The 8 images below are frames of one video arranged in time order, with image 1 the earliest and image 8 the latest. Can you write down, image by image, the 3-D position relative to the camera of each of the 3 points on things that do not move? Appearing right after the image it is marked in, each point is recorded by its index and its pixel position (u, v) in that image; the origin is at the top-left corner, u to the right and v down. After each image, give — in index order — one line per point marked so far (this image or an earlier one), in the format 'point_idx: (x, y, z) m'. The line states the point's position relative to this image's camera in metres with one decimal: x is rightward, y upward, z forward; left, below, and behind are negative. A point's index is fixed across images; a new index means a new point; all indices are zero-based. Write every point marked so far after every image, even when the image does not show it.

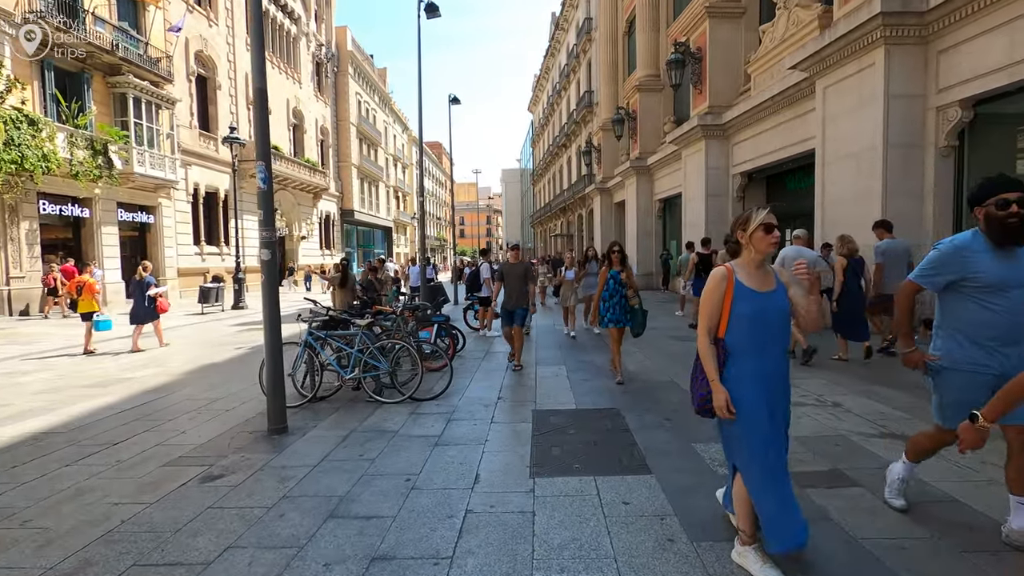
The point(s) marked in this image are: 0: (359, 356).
0: (-1.6, -0.7, +5.8) m
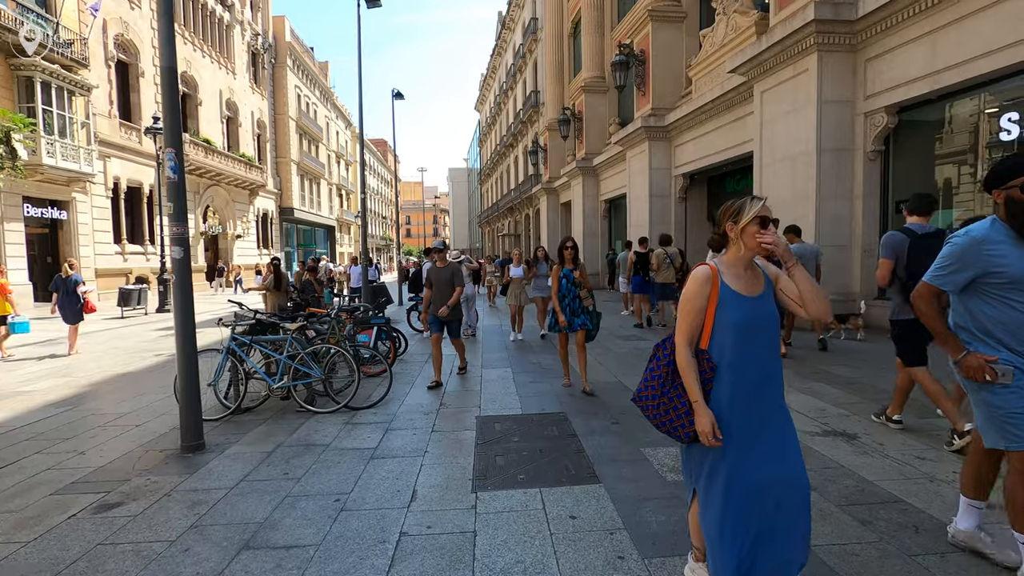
0: (-2.2, -0.8, +5.3) m
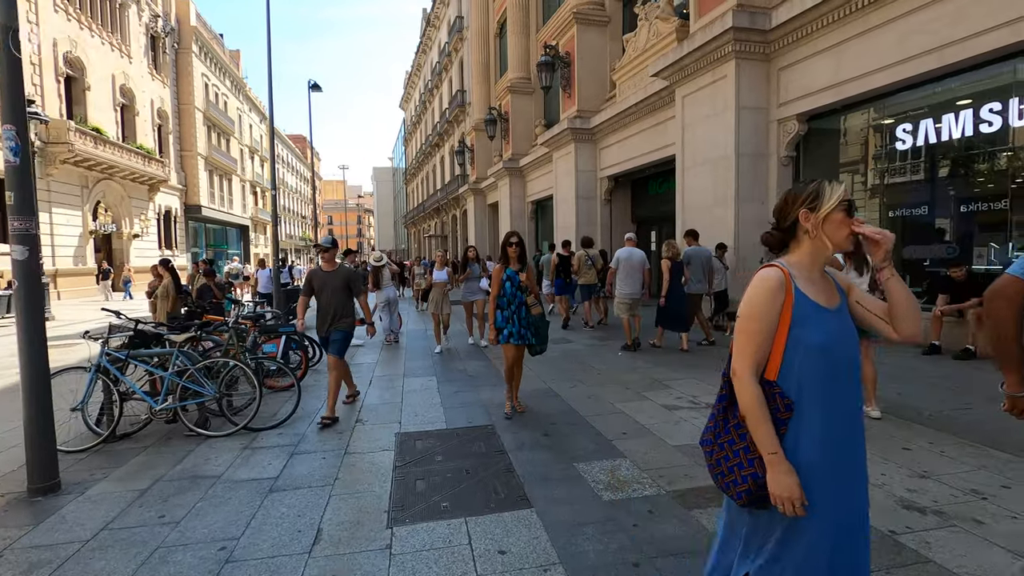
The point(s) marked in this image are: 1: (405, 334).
0: (-2.9, -0.8, +4.6) m
1: (-2.1, -0.9, +10.5) m
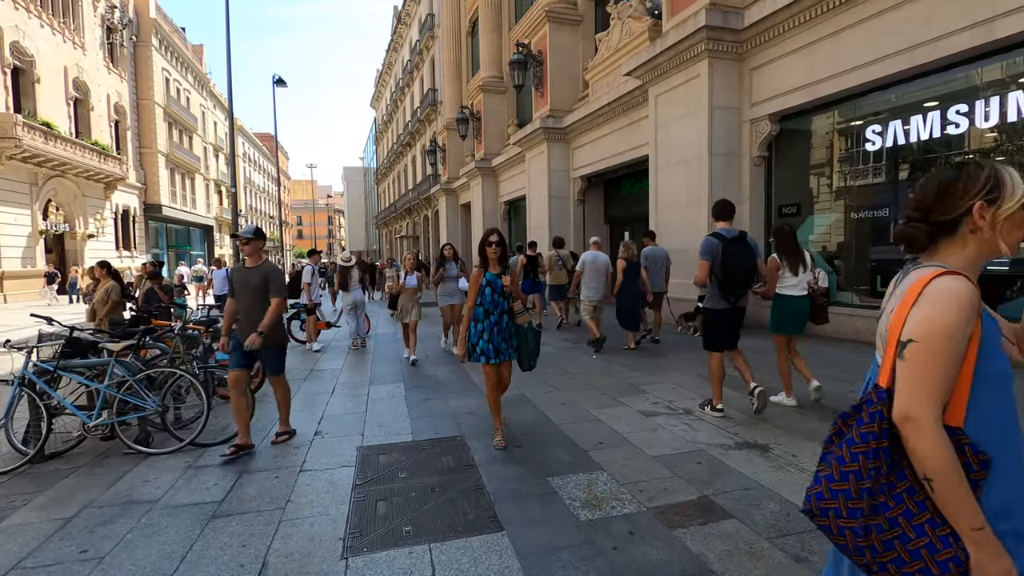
0: (-3.1, -0.8, +4.2) m
1: (-2.7, -1.0, +10.1) m
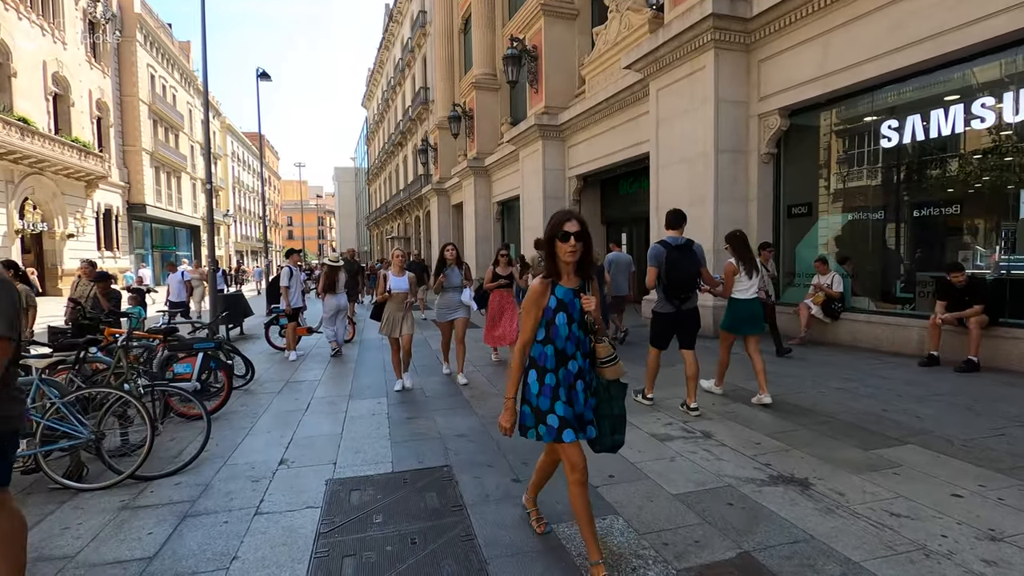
0: (-3.2, -0.9, +3.6) m
1: (-2.8, -1.0, +9.5) m
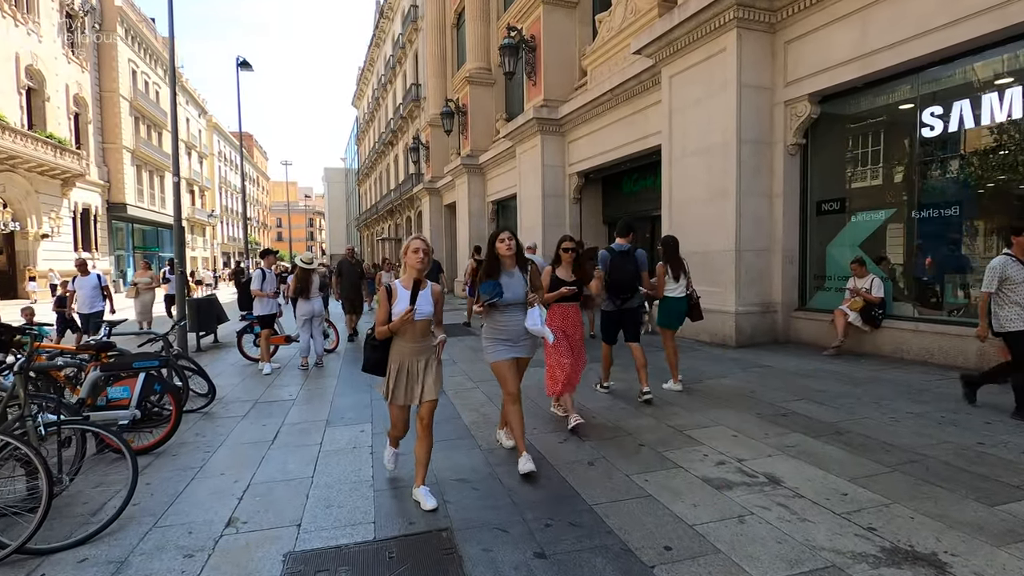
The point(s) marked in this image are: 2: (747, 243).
0: (-3.1, -0.9, +2.6) m
1: (-2.8, -1.1, +8.5) m
2: (+3.6, +0.7, +8.3) m
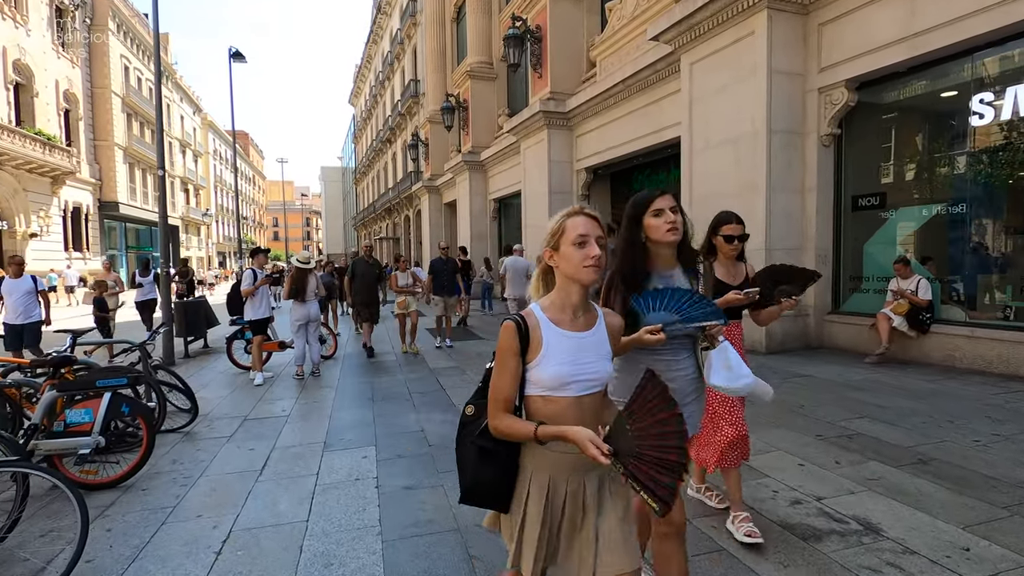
0: (-2.9, -0.9, +2.0) m
1: (-2.6, -1.1, +7.9) m
2: (+3.8, +0.7, +7.7) m
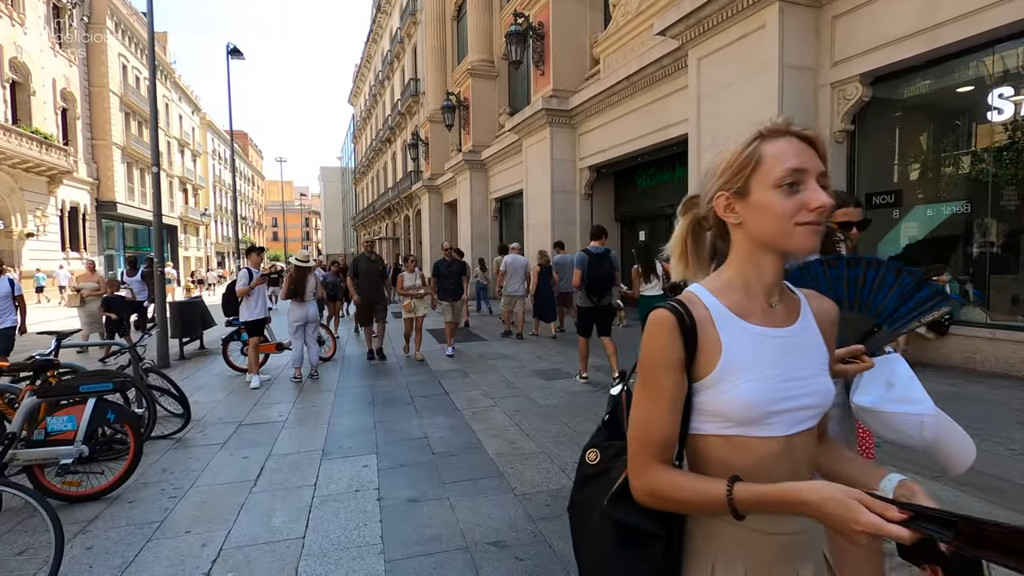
0: (-2.8, -0.9, +1.8) m
1: (-2.5, -1.1, +7.7) m
2: (+3.9, +0.7, +7.5) m
